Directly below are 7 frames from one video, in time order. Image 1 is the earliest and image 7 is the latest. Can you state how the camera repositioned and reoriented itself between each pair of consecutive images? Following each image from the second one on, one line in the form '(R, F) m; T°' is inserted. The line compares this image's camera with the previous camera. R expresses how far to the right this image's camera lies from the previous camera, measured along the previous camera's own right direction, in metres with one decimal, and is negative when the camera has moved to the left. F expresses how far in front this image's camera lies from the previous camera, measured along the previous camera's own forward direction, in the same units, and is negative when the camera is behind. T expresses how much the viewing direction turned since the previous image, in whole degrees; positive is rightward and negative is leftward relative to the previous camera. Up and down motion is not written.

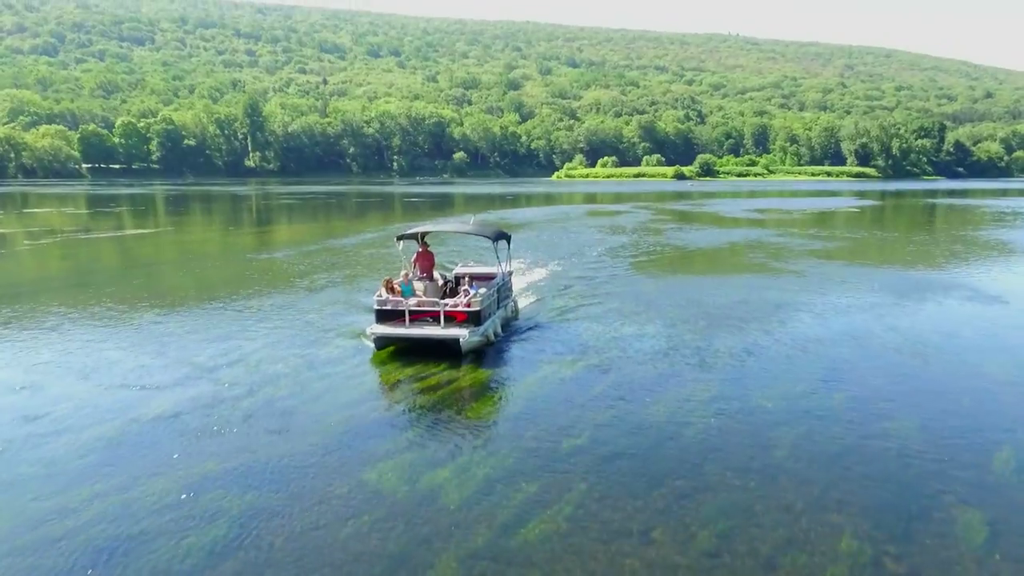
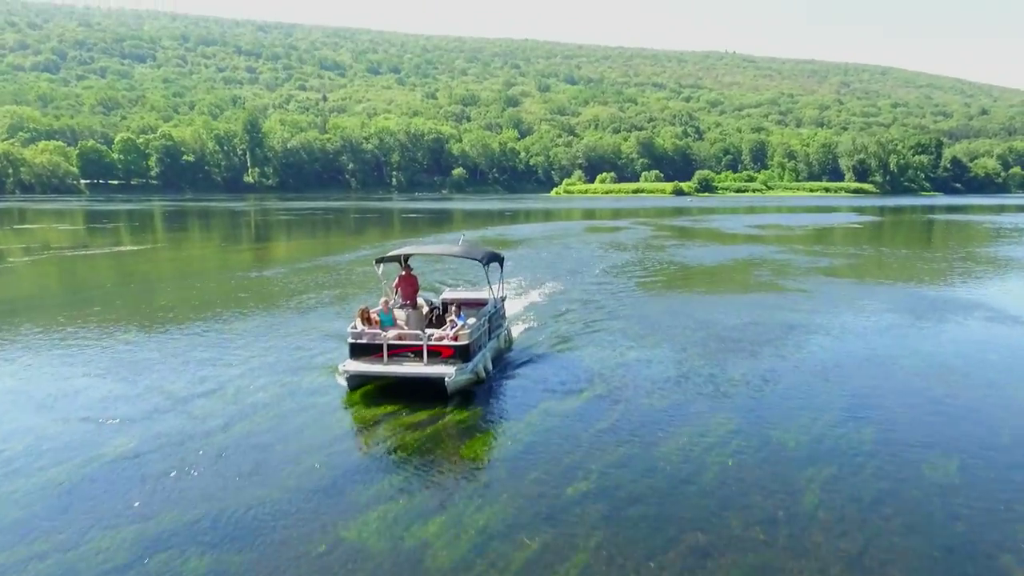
(0.0, +0.7) m; 0°
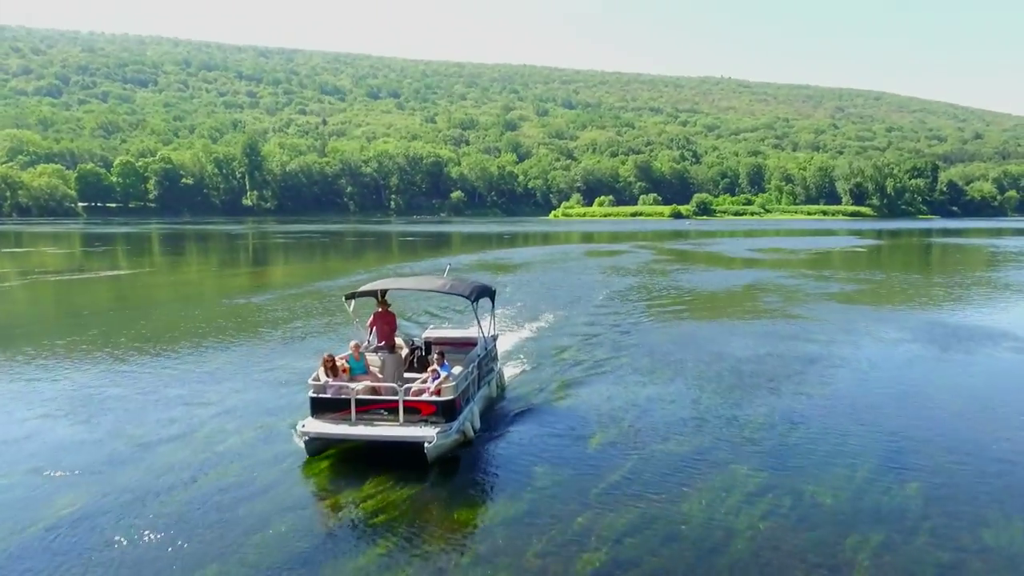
(0.0, +0.8) m; 0°
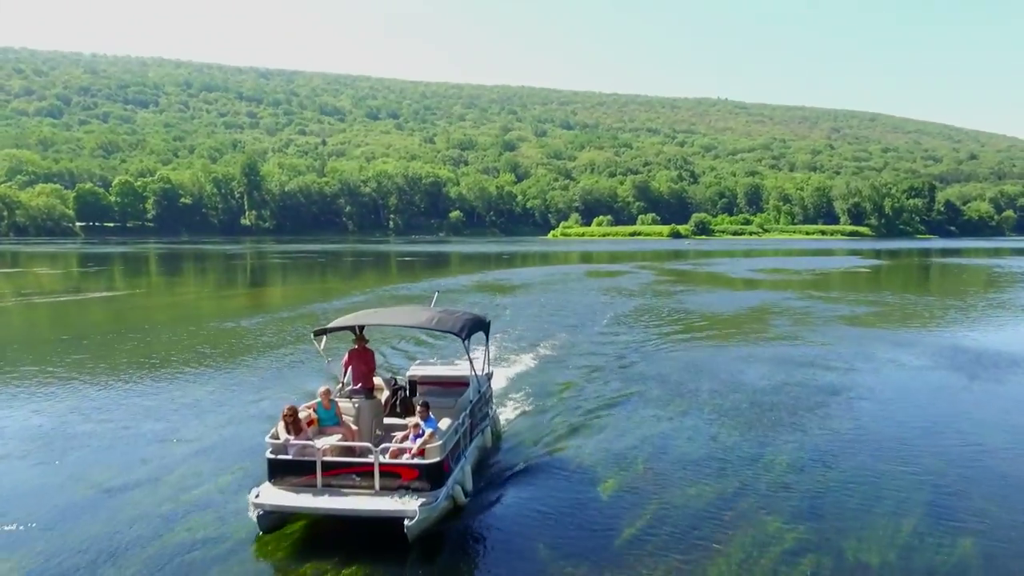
(-0.1, +0.7) m; 0°
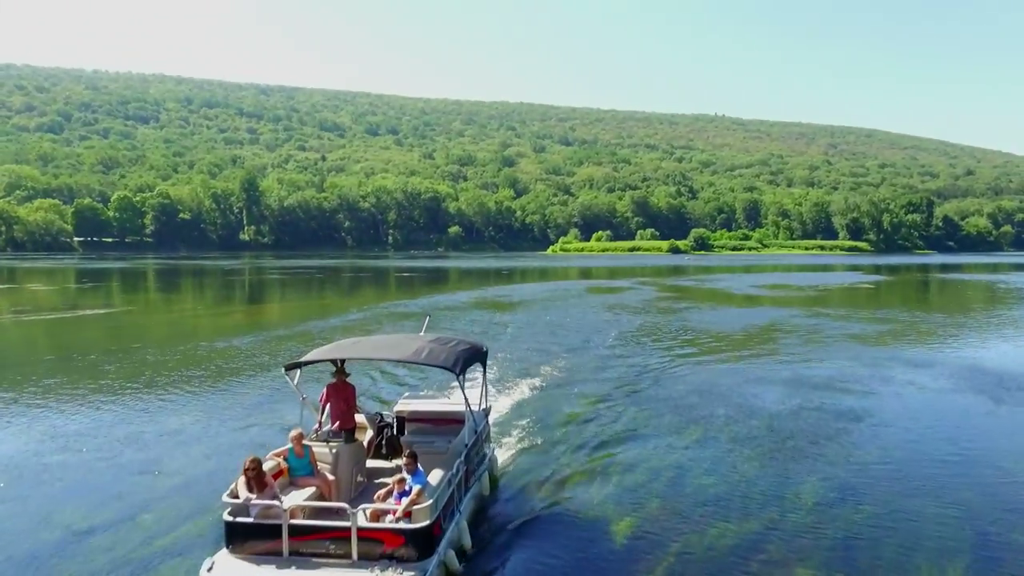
(-0.1, +0.6) m; 0°
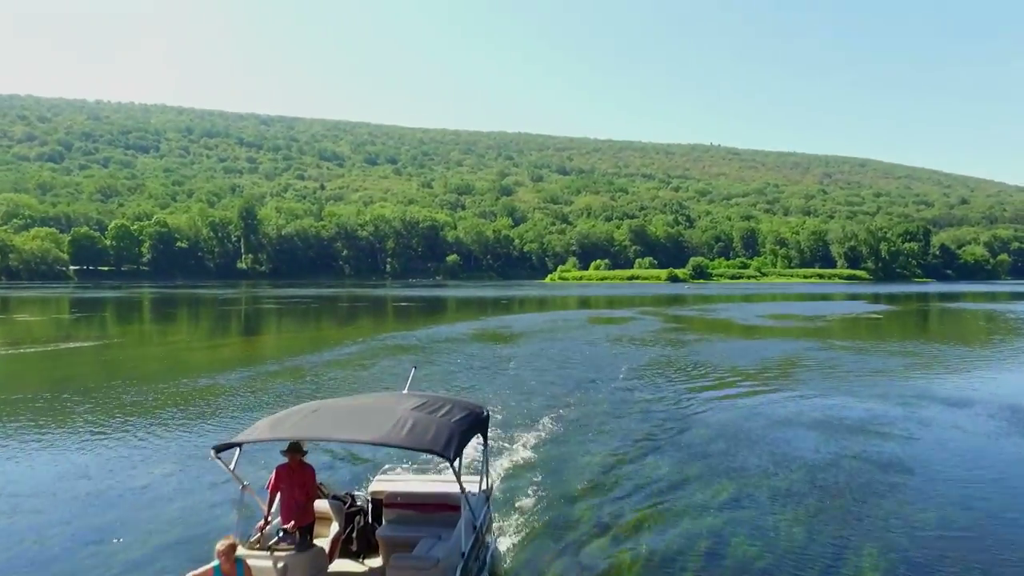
(-0.2, +1.2) m; 0°
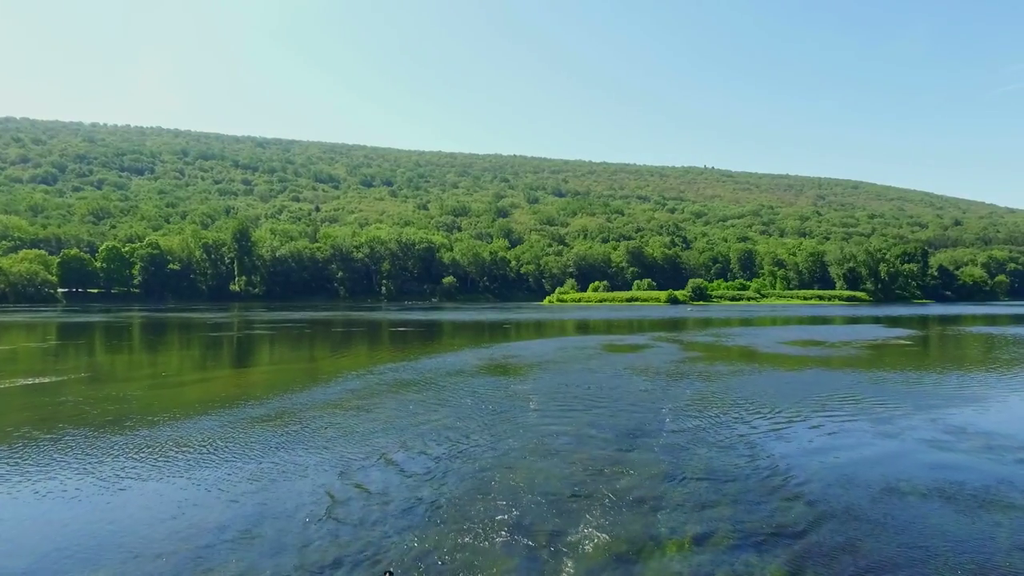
(-0.8, +3.9) m; 0°
